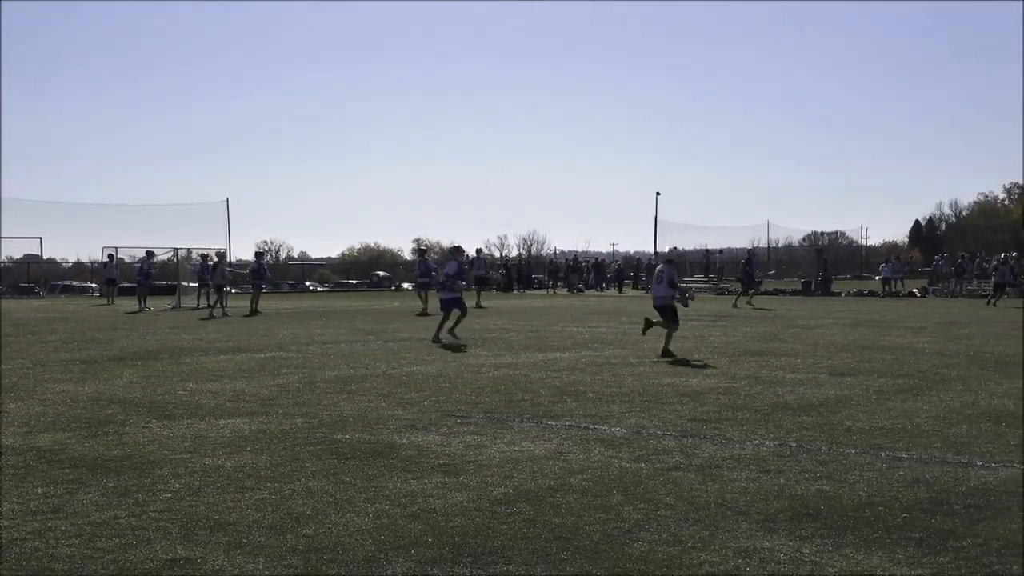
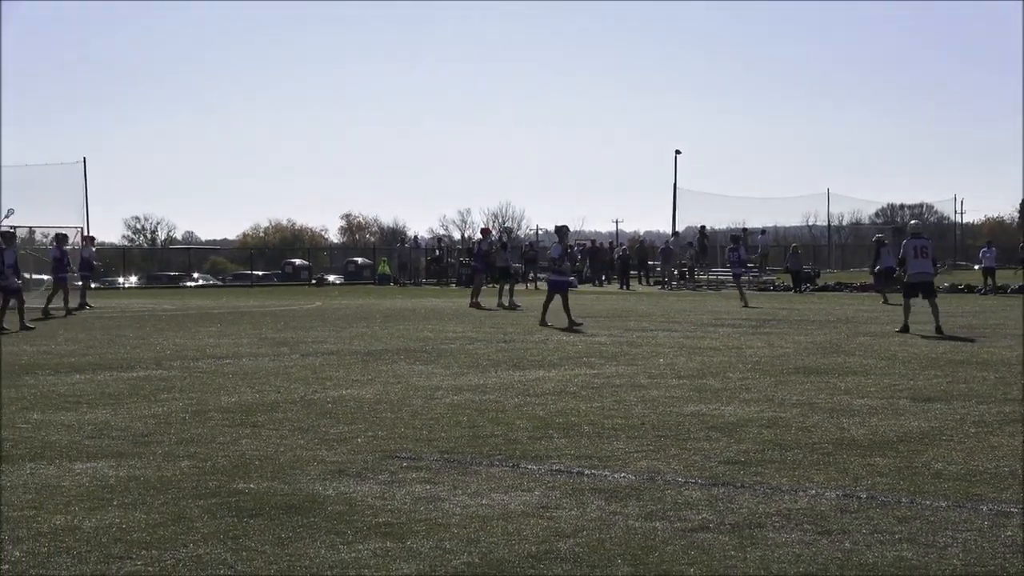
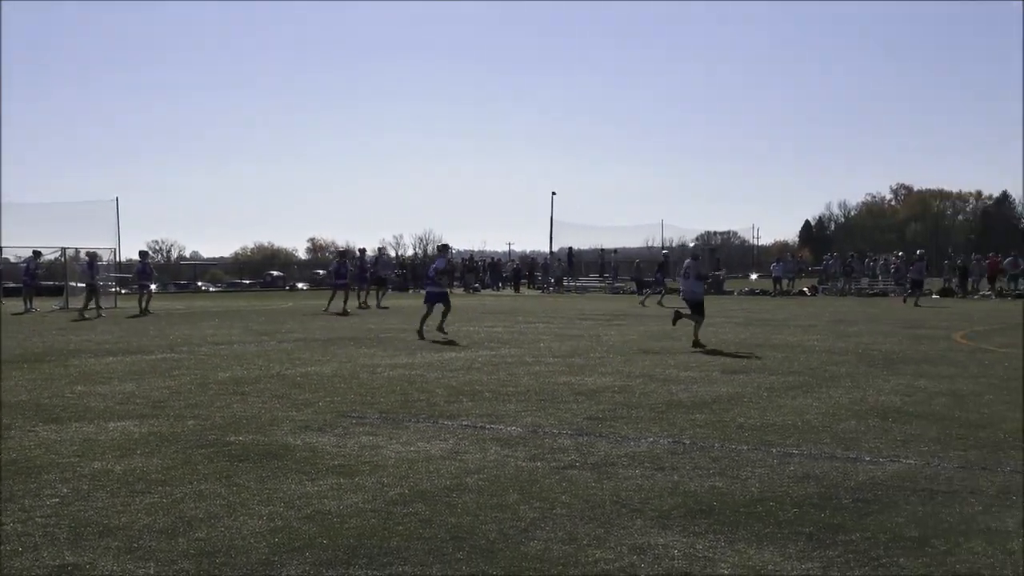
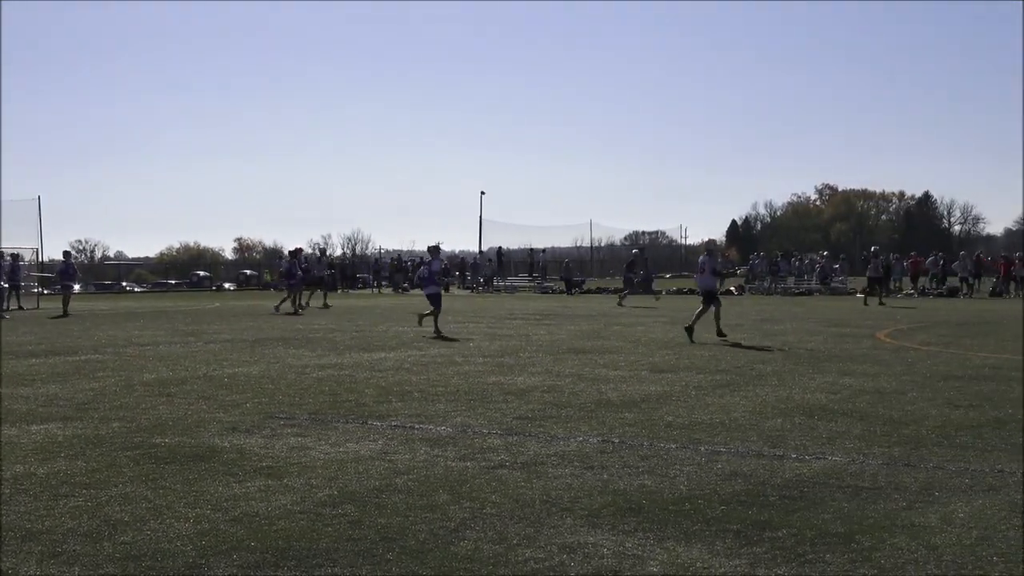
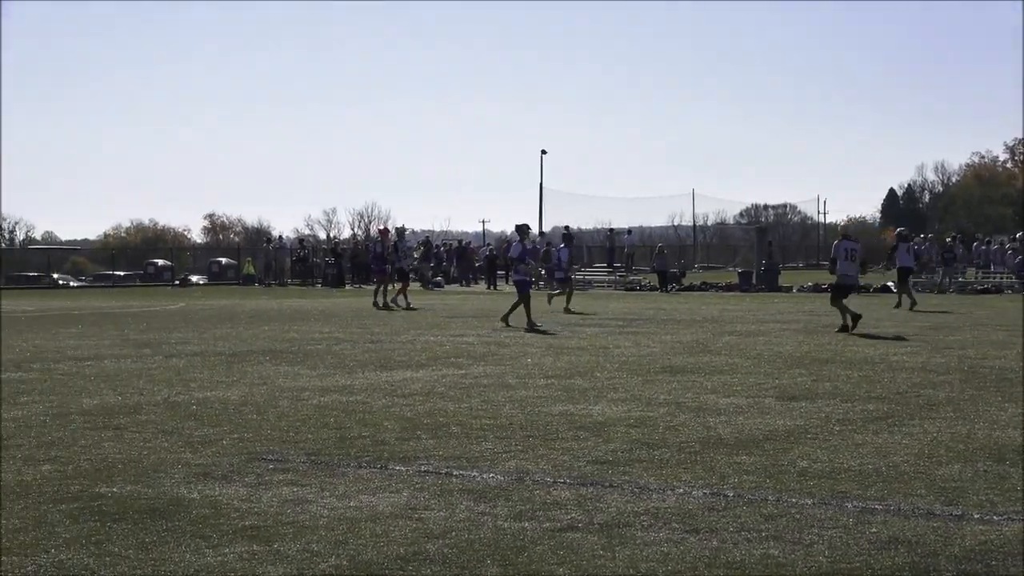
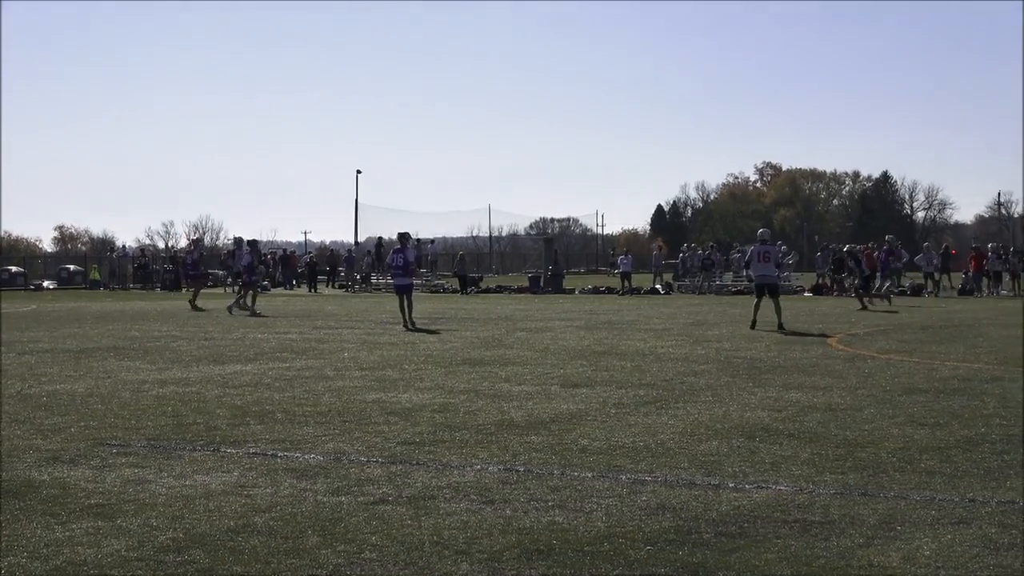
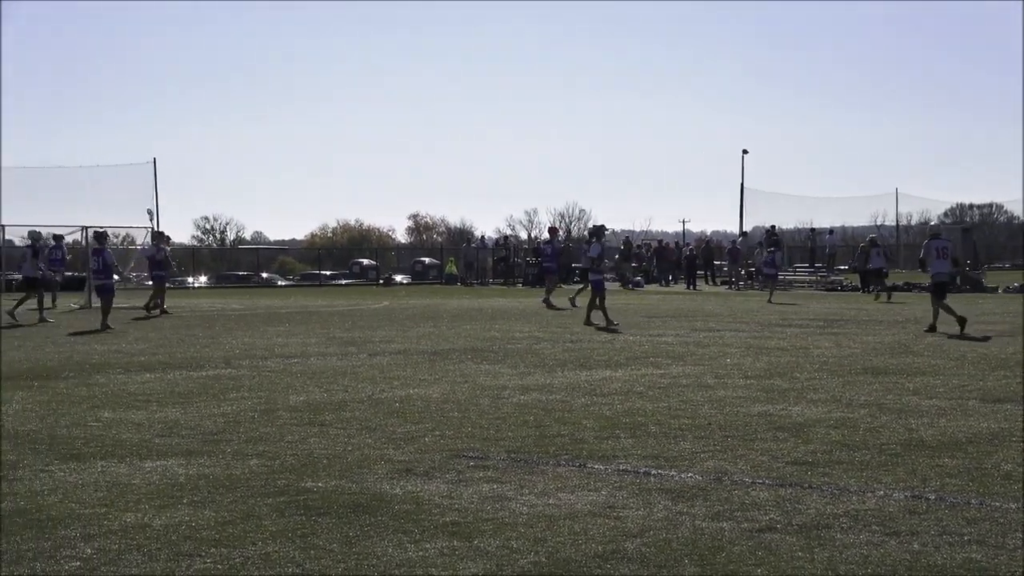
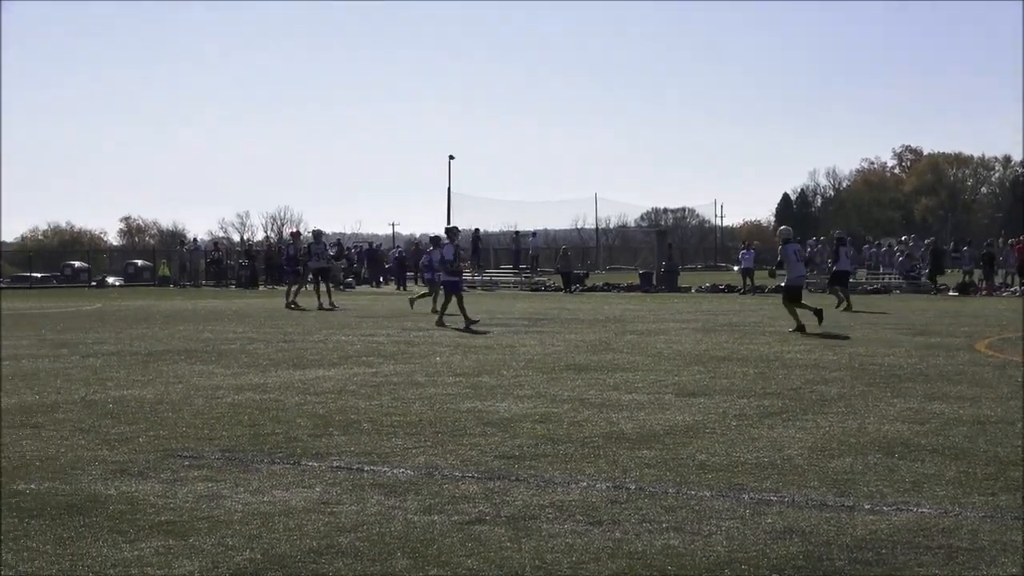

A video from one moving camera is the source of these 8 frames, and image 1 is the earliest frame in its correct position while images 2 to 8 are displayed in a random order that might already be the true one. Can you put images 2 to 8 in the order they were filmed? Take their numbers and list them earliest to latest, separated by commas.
3, 4, 6, 8, 5, 2, 7
